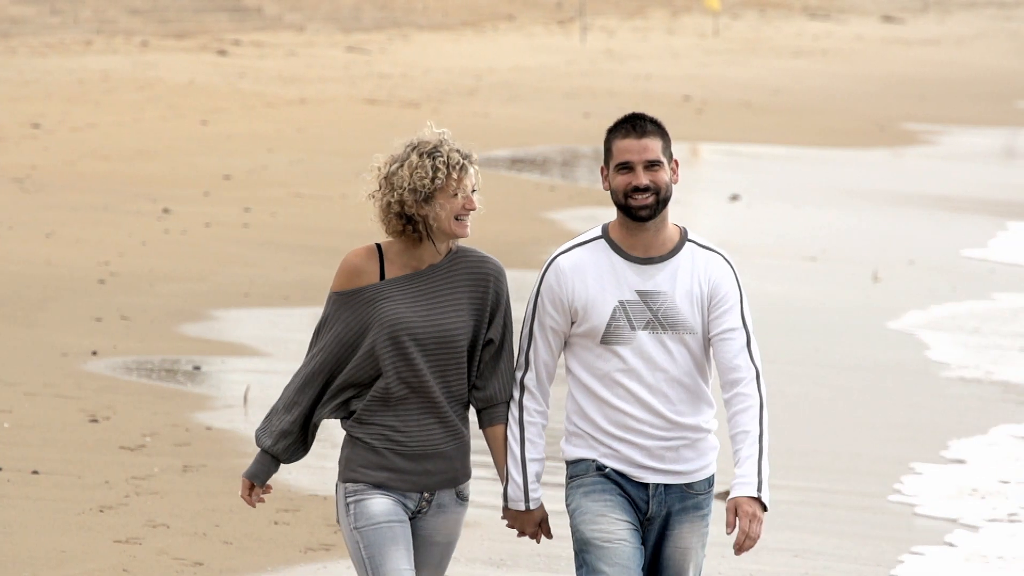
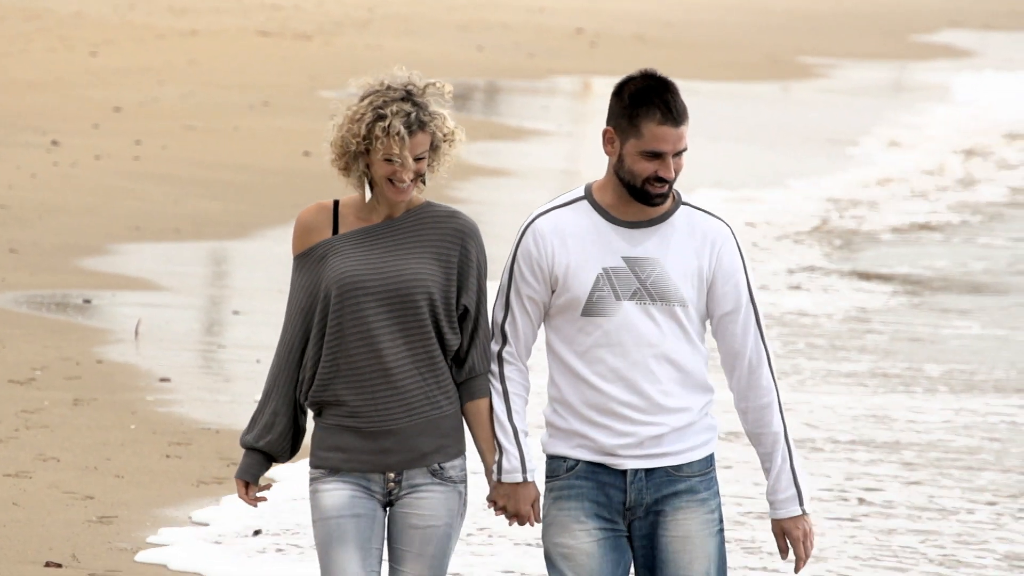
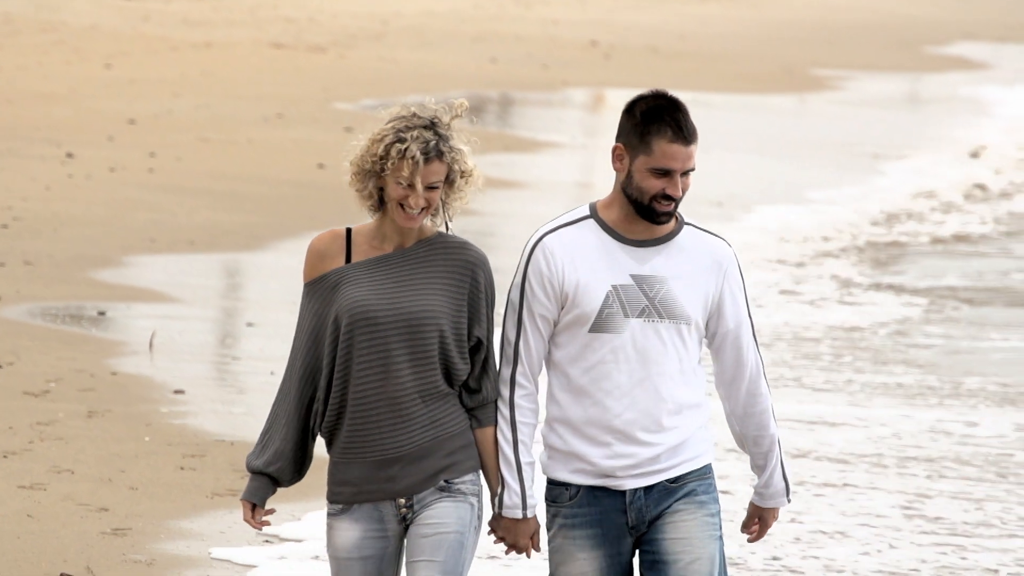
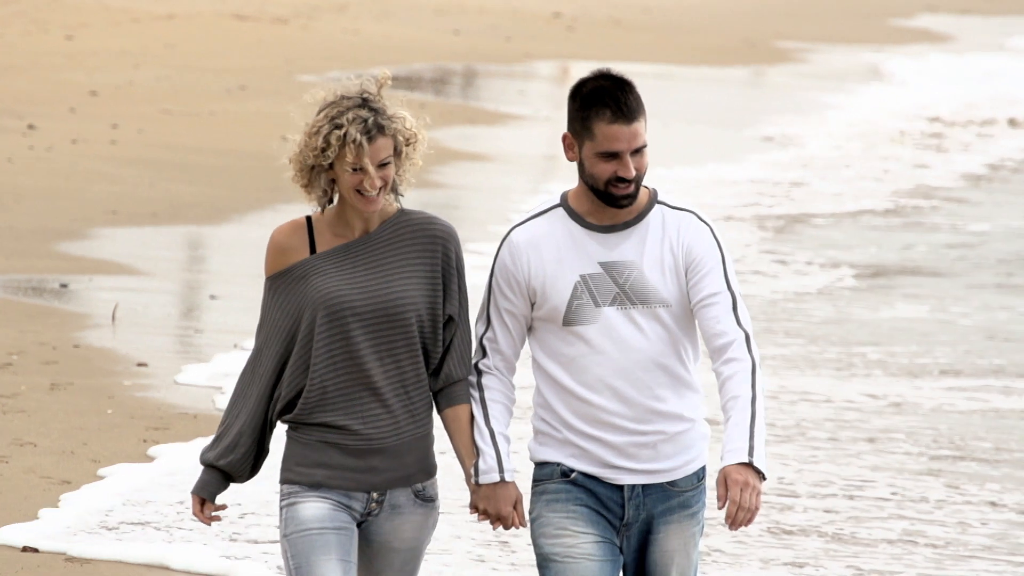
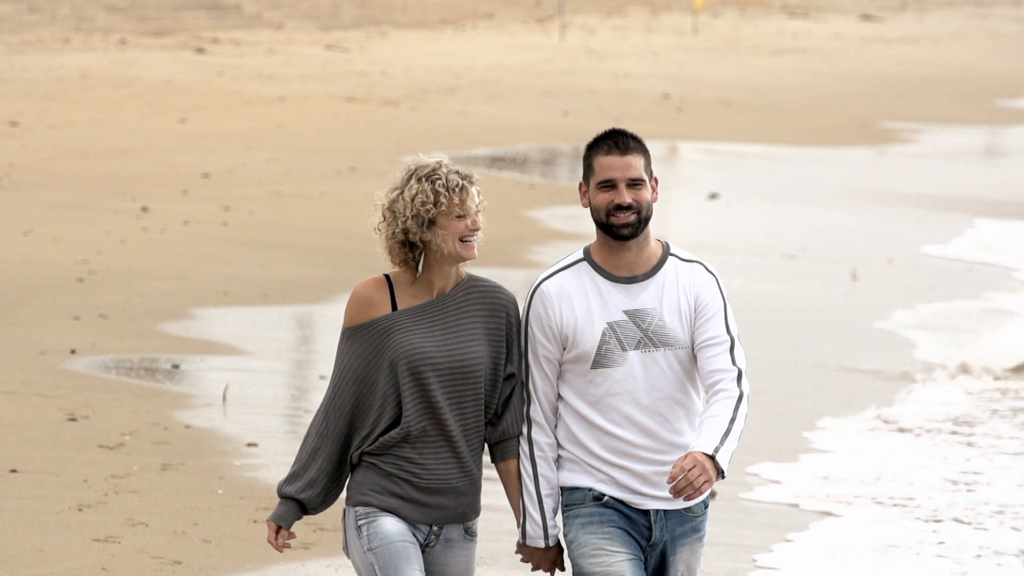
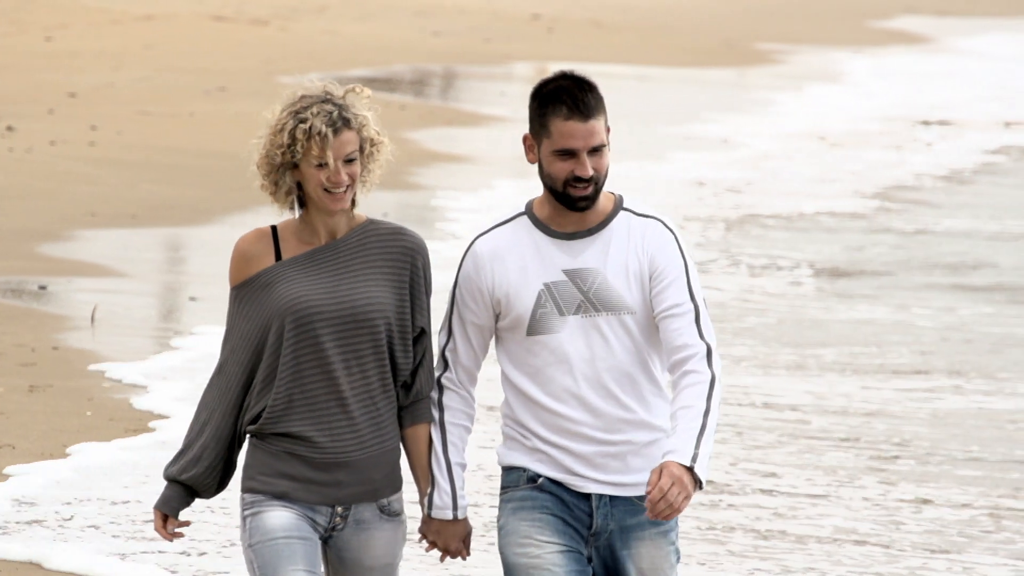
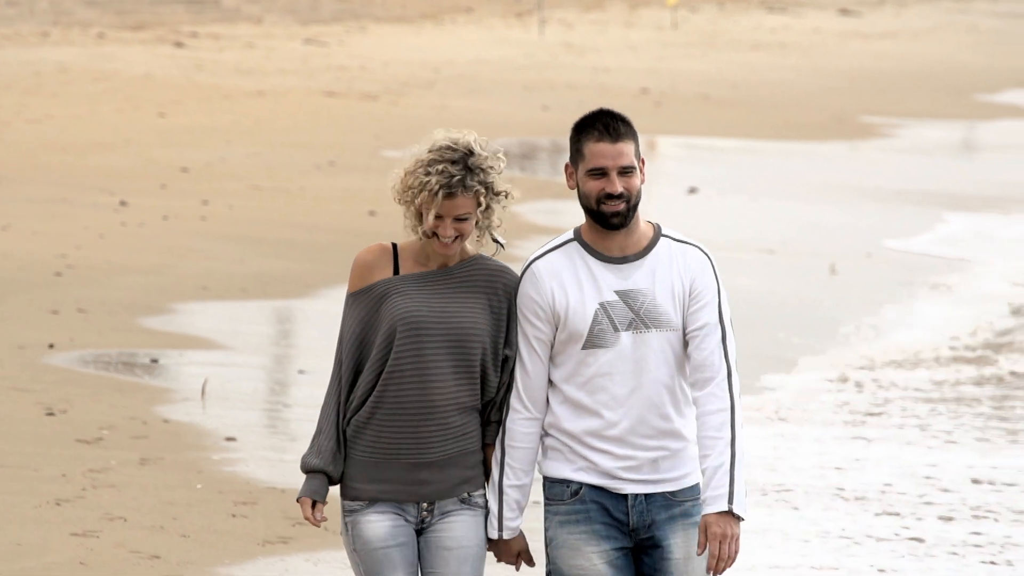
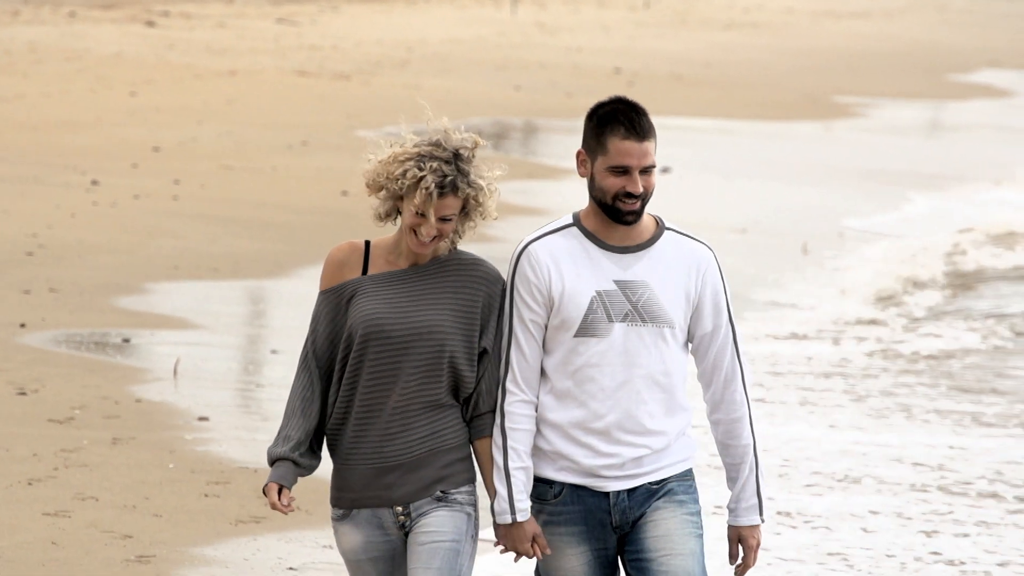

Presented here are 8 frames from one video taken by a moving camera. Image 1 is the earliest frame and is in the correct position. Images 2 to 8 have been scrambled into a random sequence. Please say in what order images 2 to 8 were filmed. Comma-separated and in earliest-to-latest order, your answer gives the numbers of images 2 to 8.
5, 7, 8, 3, 2, 4, 6
